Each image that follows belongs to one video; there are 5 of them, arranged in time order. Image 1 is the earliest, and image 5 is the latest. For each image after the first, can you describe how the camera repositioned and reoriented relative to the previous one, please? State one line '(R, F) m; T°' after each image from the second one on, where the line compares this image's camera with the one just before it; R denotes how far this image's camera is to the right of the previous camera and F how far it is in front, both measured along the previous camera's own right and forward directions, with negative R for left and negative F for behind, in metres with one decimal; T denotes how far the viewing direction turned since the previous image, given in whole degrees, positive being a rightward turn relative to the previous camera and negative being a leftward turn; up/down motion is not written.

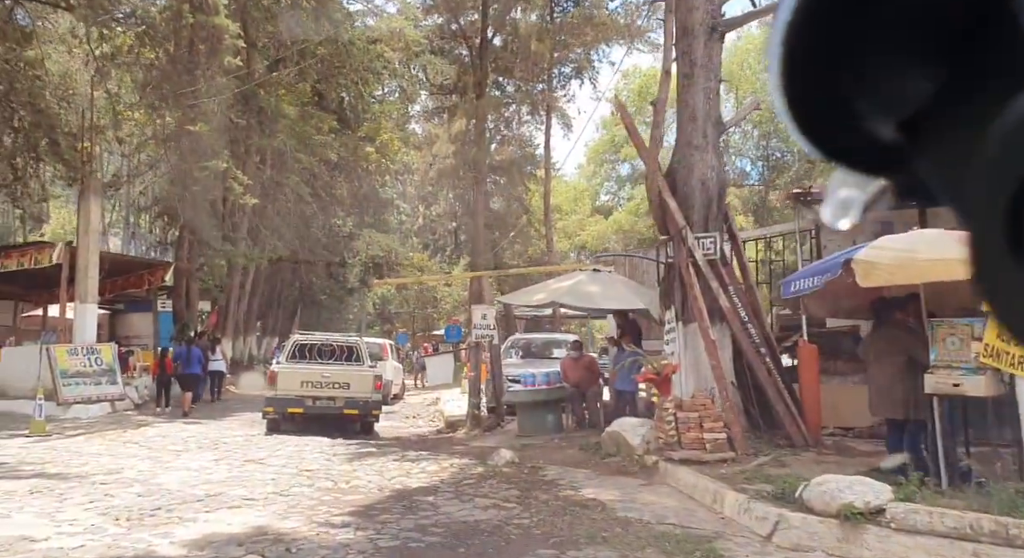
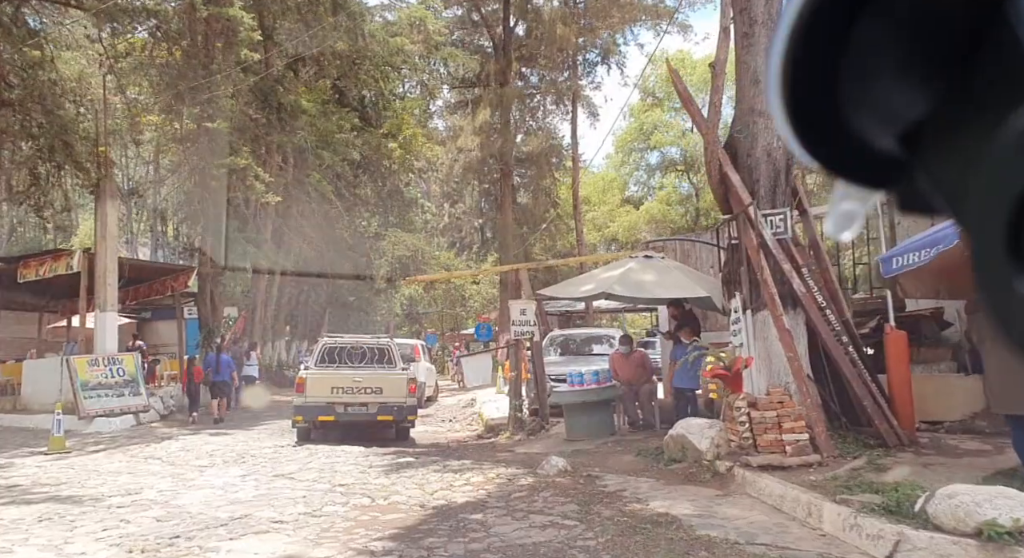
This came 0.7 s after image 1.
(-0.2, +1.0) m; -2°
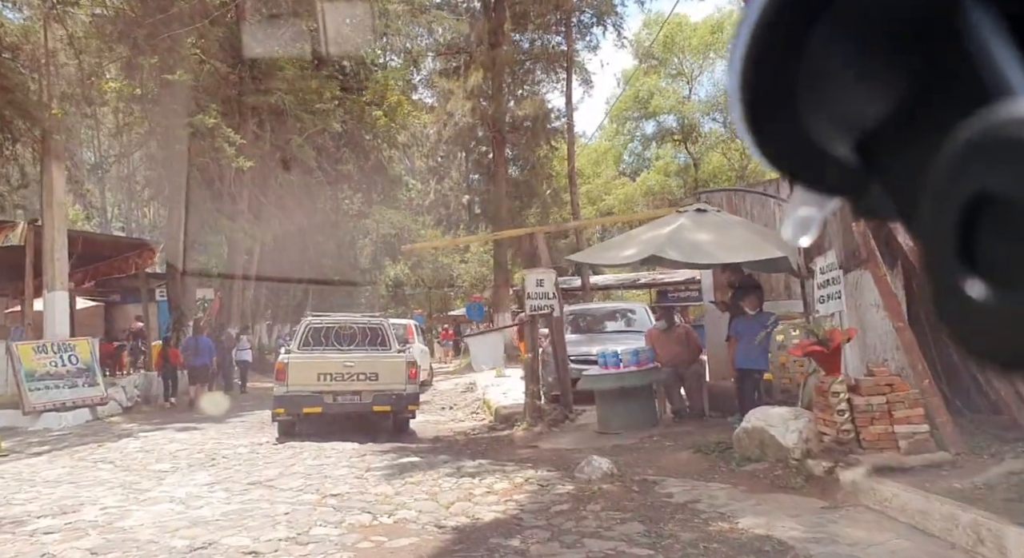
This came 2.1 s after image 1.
(-0.4, +1.9) m; +1°
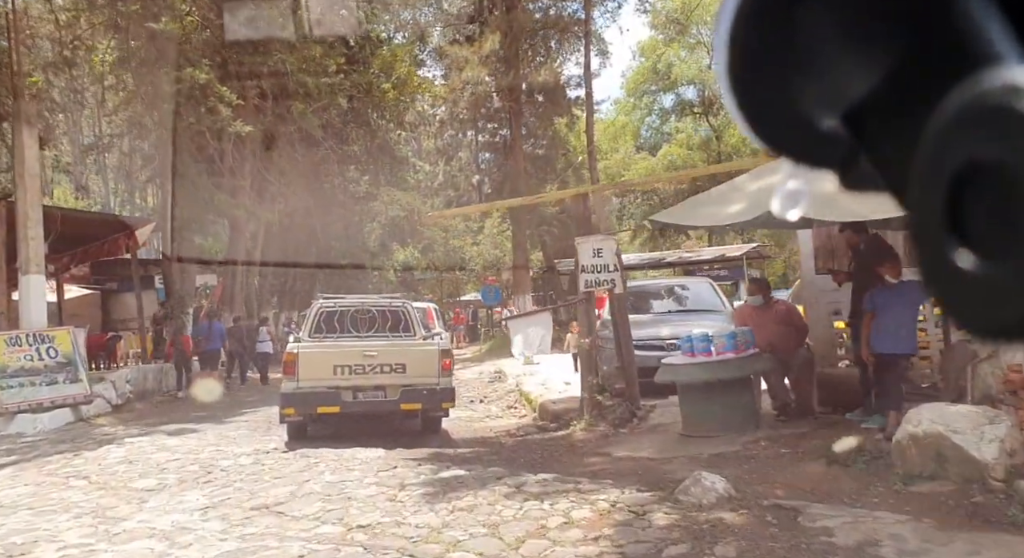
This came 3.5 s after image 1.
(-0.5, +1.8) m; 0°
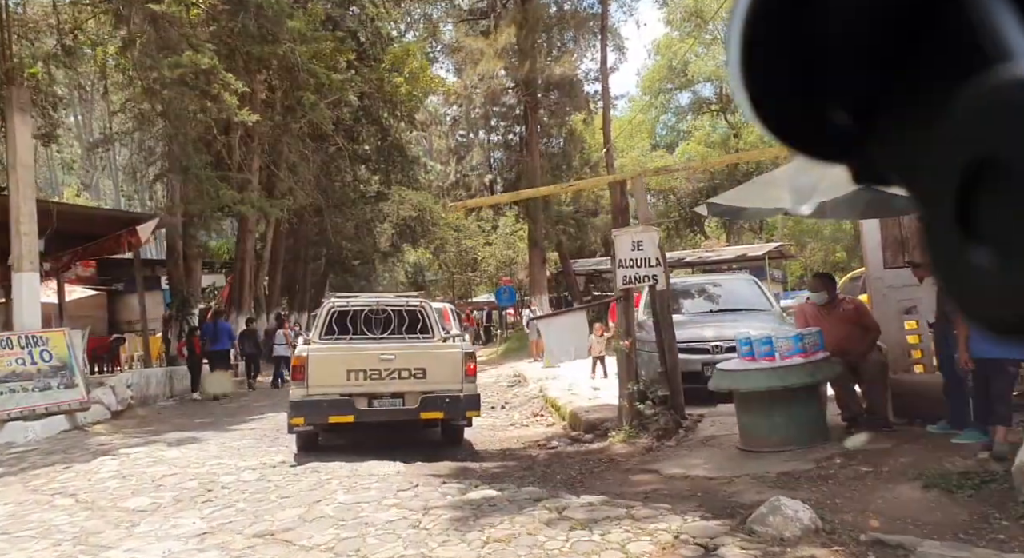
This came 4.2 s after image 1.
(-0.2, +0.9) m; -1°
